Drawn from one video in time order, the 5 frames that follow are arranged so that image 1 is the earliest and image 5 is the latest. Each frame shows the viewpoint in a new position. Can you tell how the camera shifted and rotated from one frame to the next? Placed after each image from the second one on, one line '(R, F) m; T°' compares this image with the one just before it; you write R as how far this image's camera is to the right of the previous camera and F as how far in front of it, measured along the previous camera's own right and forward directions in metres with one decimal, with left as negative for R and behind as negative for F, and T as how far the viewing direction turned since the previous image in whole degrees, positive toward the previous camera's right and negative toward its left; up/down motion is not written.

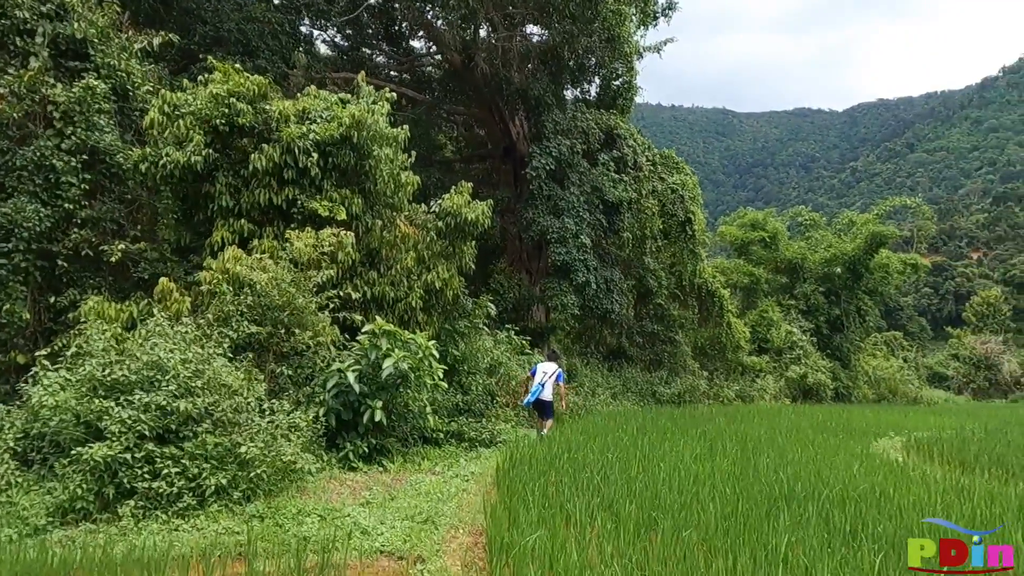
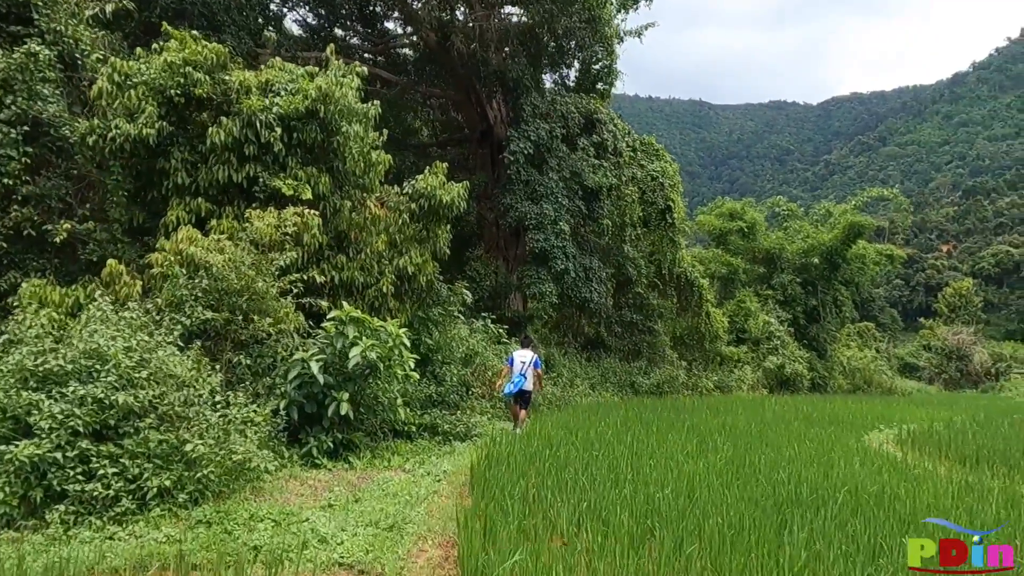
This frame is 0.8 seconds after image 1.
(0.0, +0.4) m; +2°
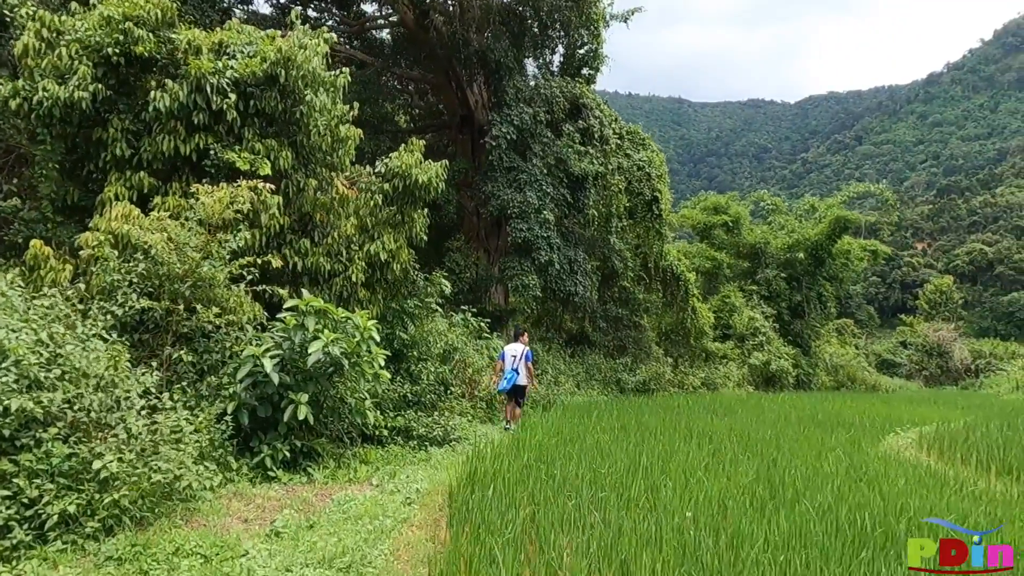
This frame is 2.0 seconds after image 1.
(0.0, +0.8) m; +2°
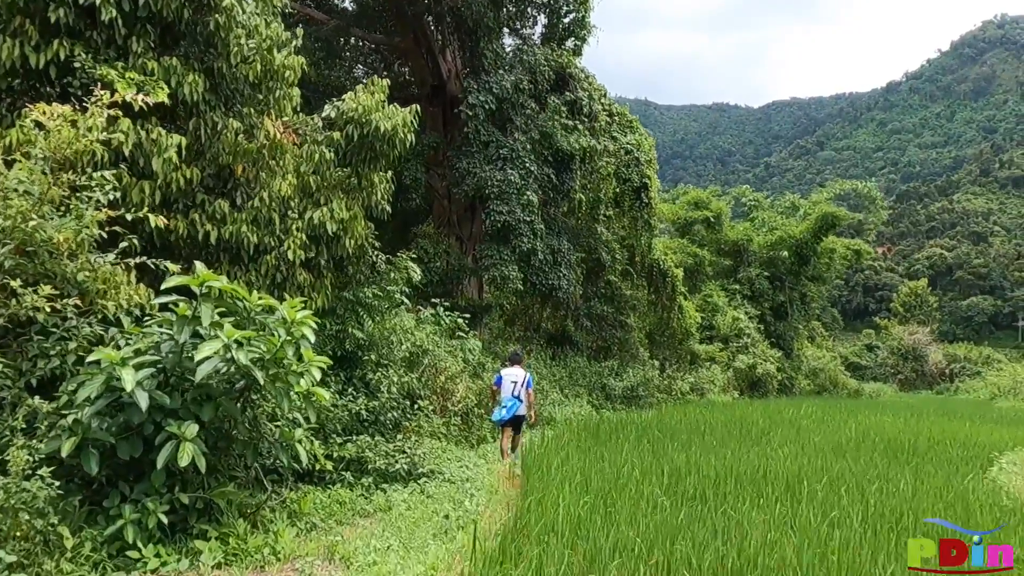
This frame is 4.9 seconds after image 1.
(-0.2, +1.9) m; +3°
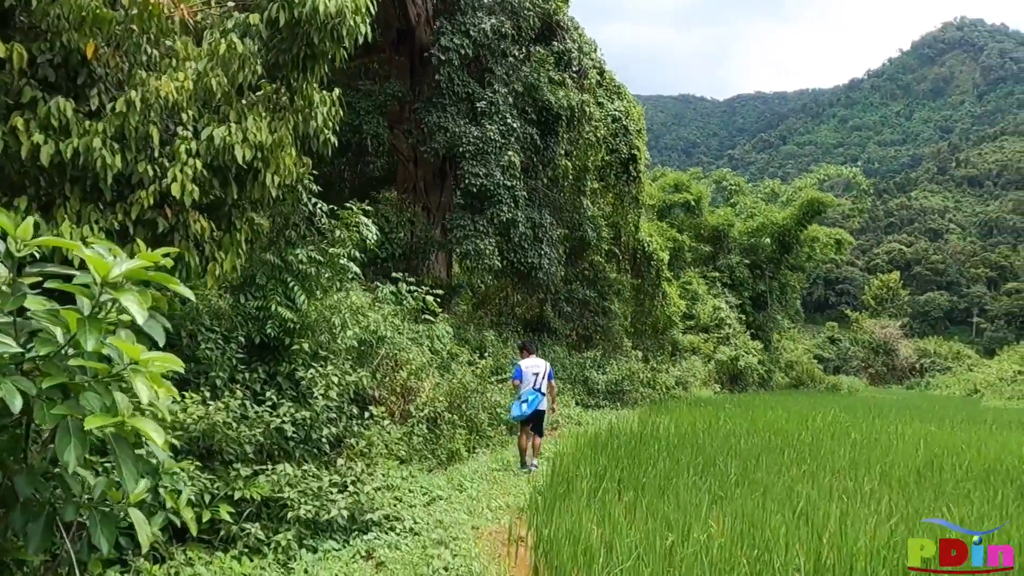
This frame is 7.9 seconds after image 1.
(-0.2, +1.8) m; +3°
